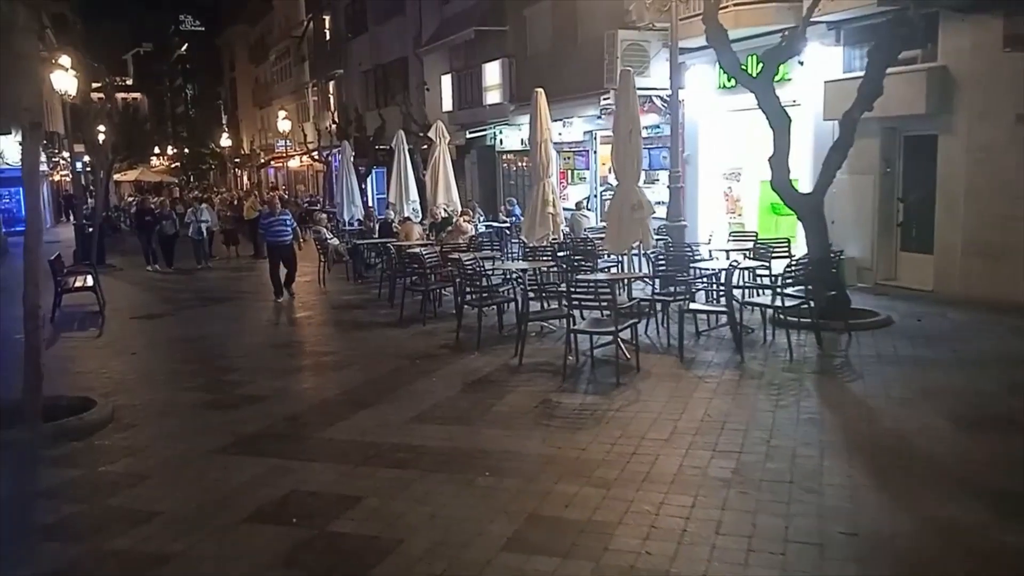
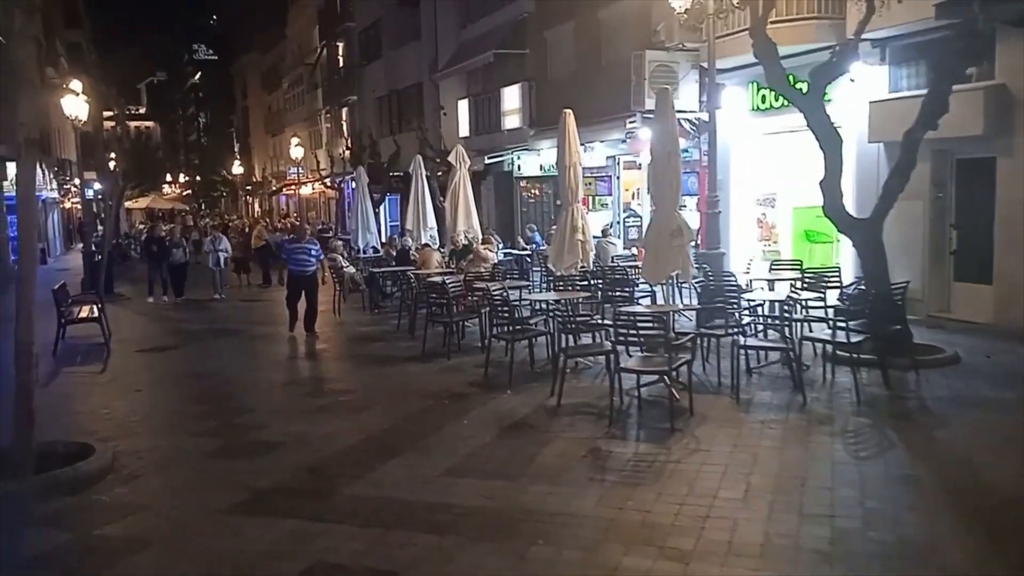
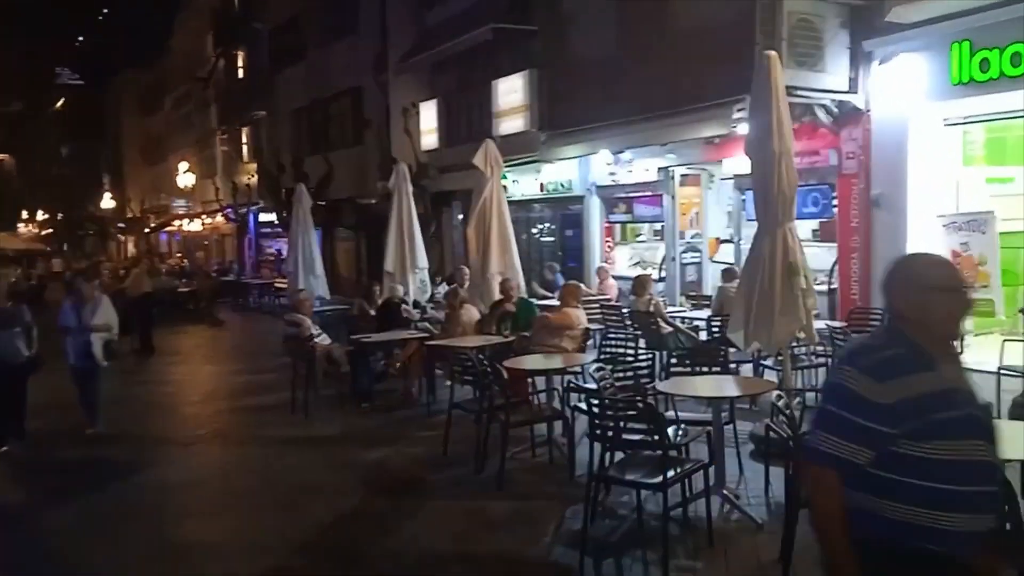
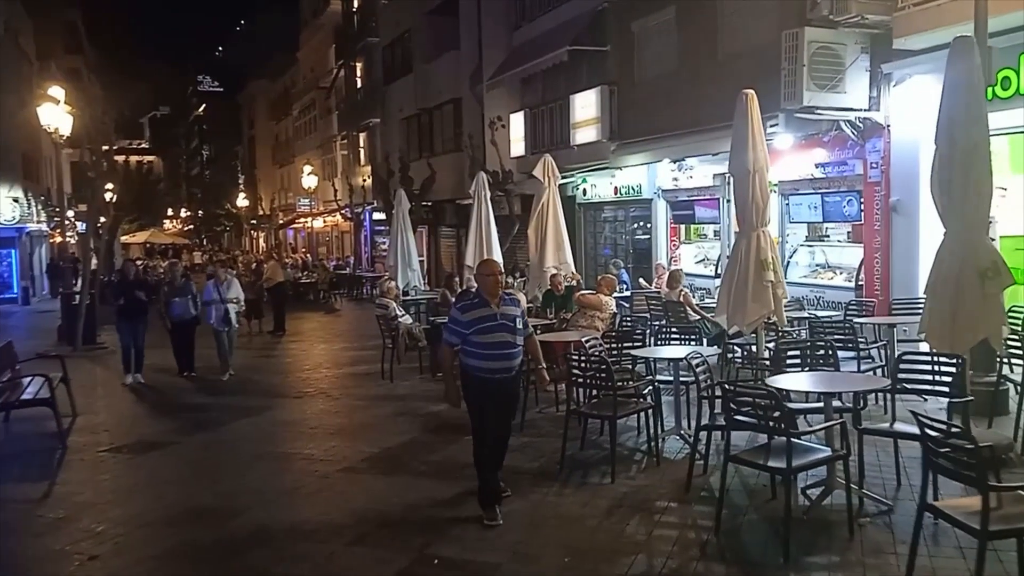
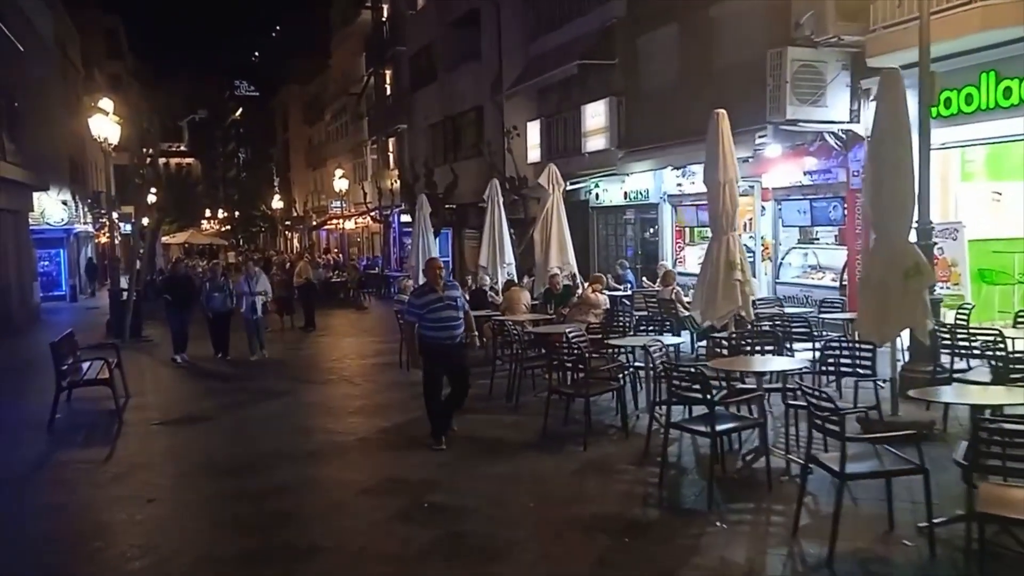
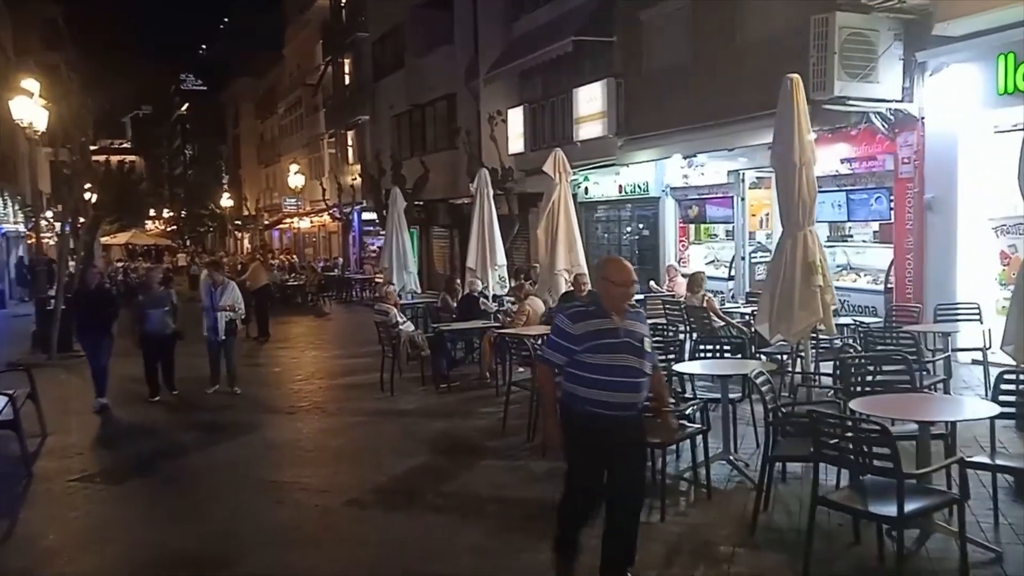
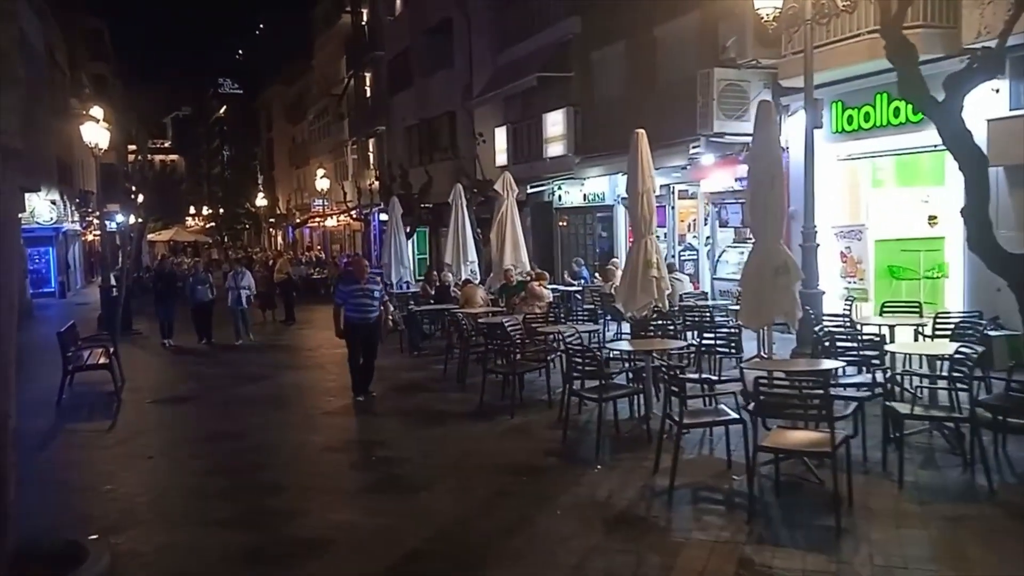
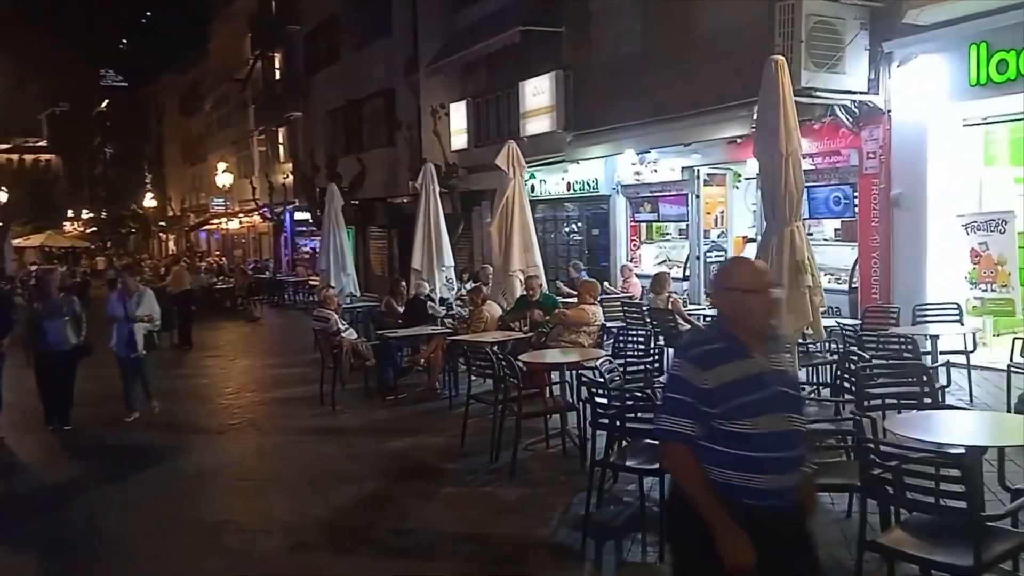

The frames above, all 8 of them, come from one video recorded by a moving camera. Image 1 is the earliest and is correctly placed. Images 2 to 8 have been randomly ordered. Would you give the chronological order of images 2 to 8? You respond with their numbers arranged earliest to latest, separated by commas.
2, 7, 5, 4, 6, 8, 3
